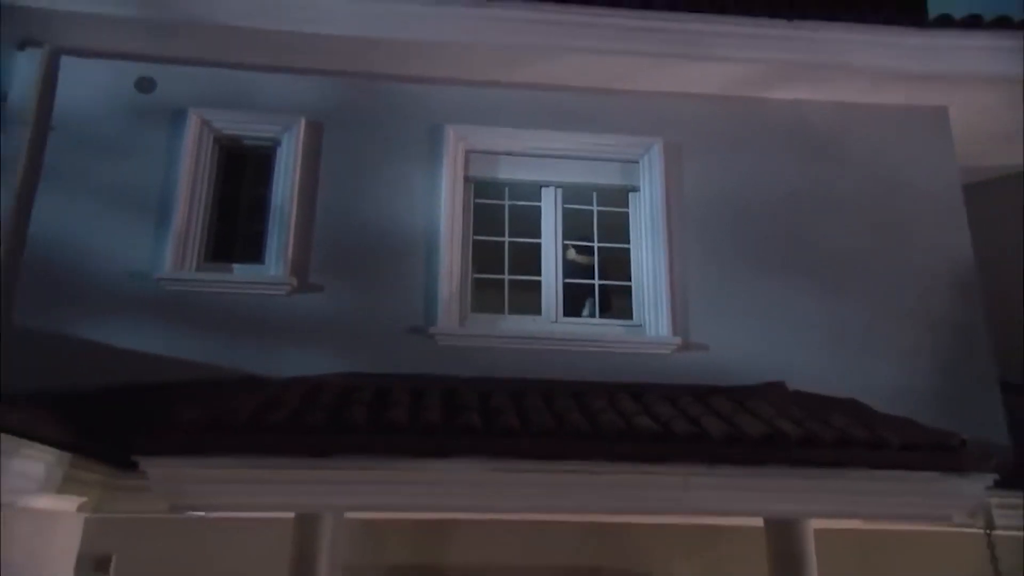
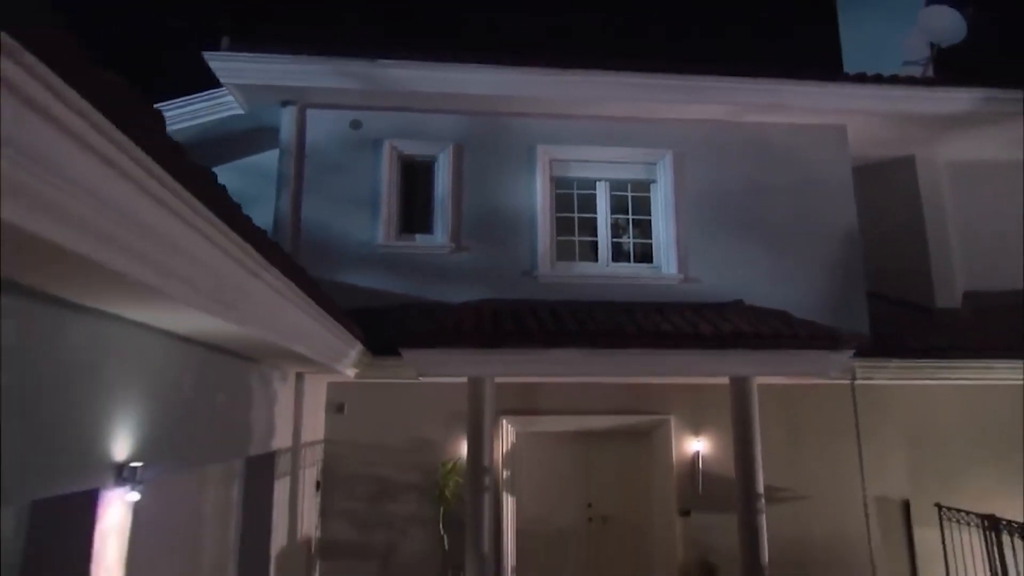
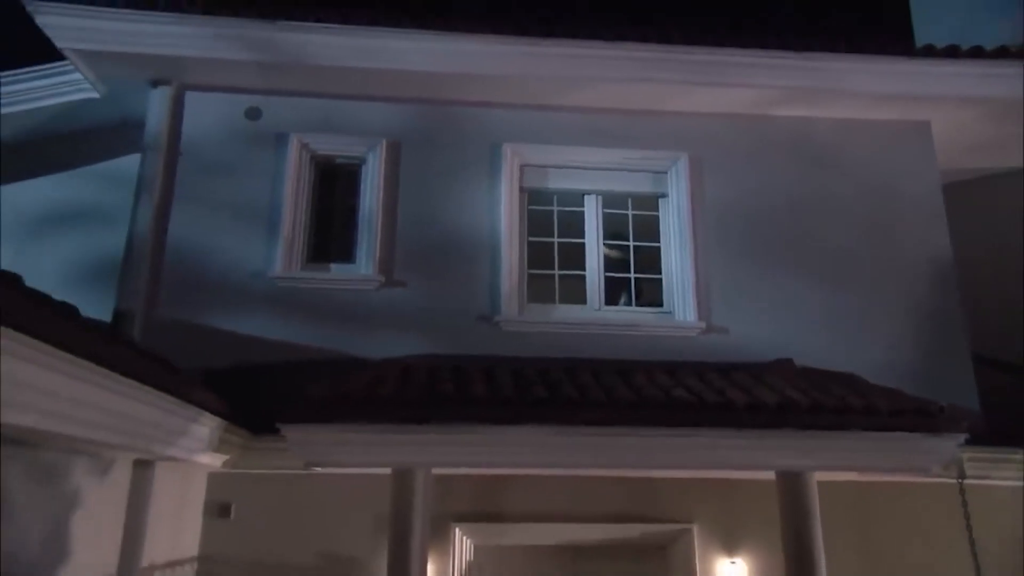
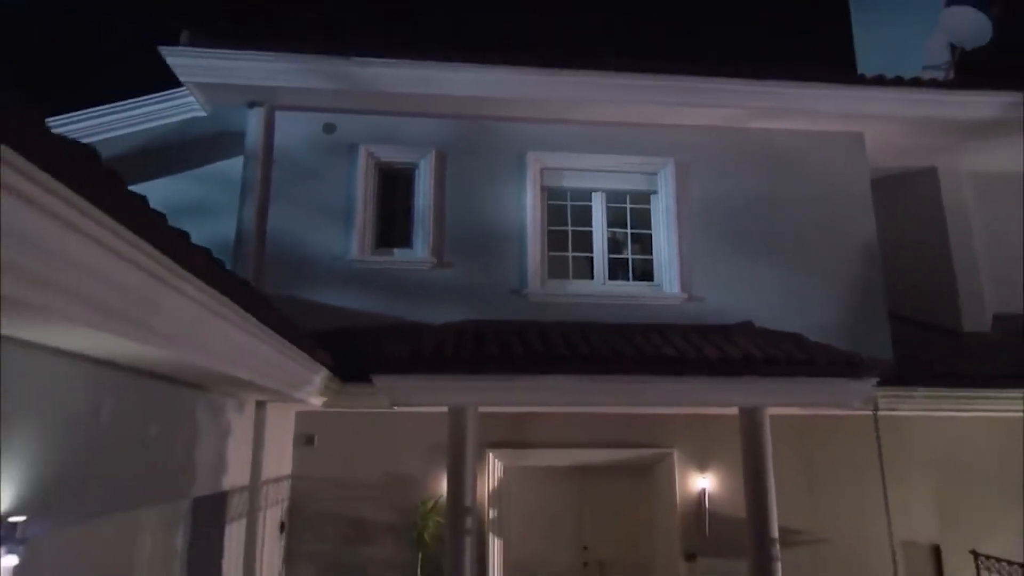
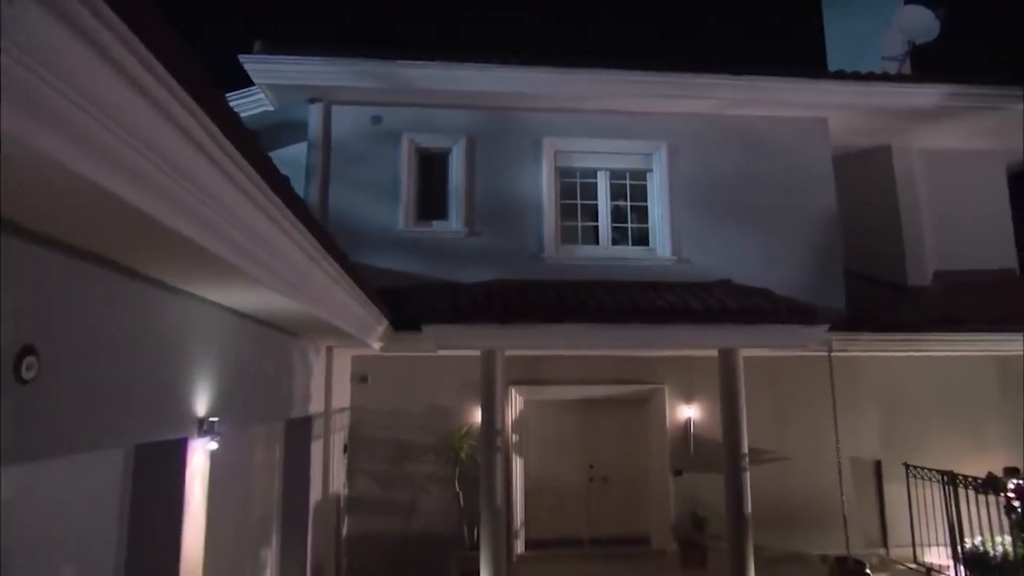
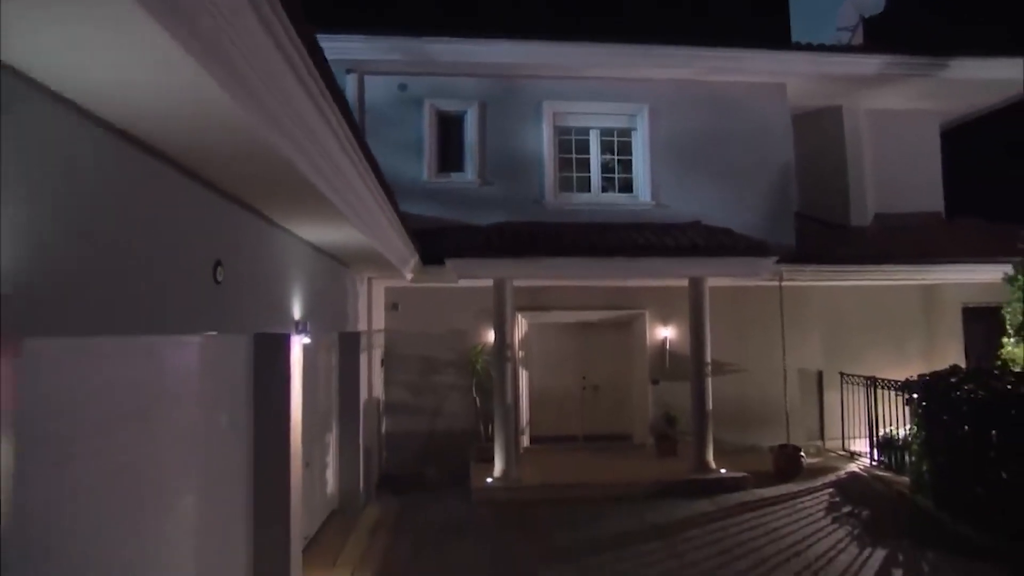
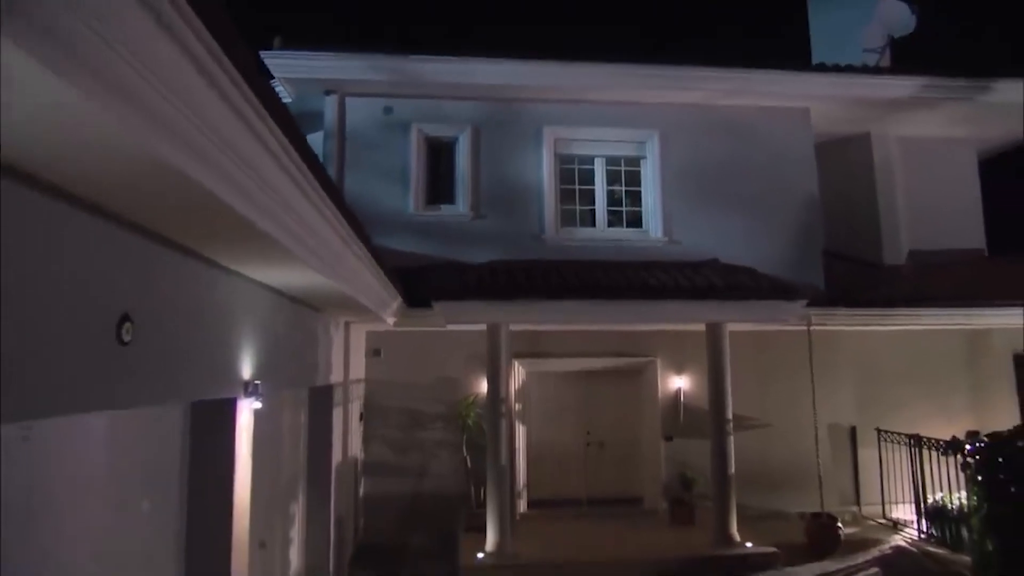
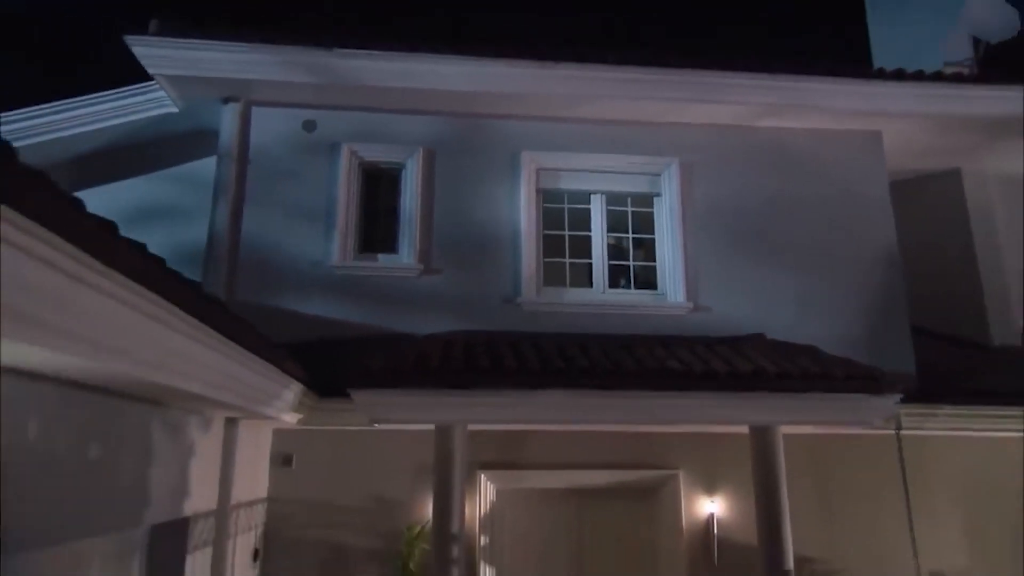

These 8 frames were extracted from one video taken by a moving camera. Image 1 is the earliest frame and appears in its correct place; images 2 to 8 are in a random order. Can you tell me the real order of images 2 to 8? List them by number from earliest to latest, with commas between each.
3, 8, 4, 2, 5, 7, 6
